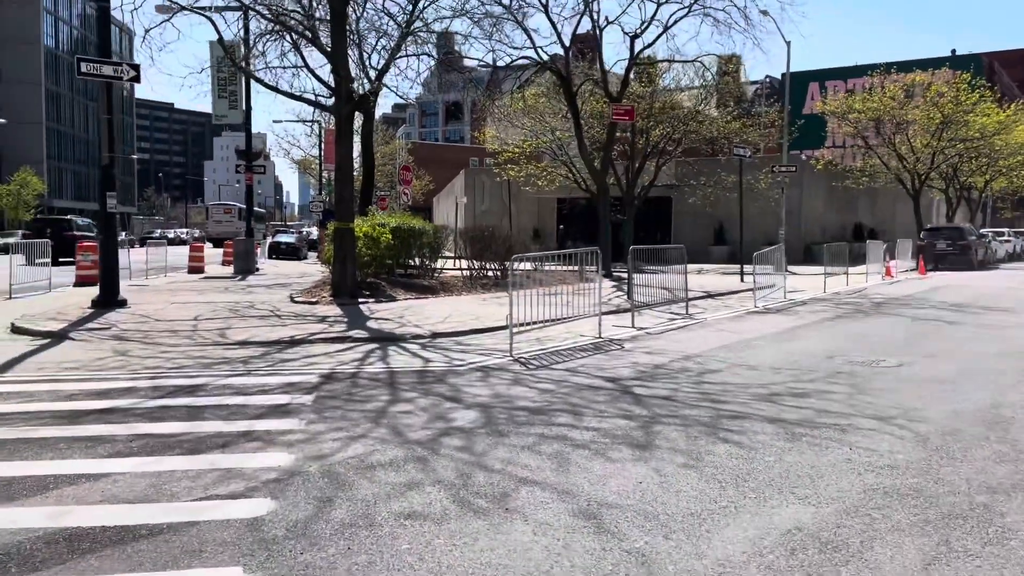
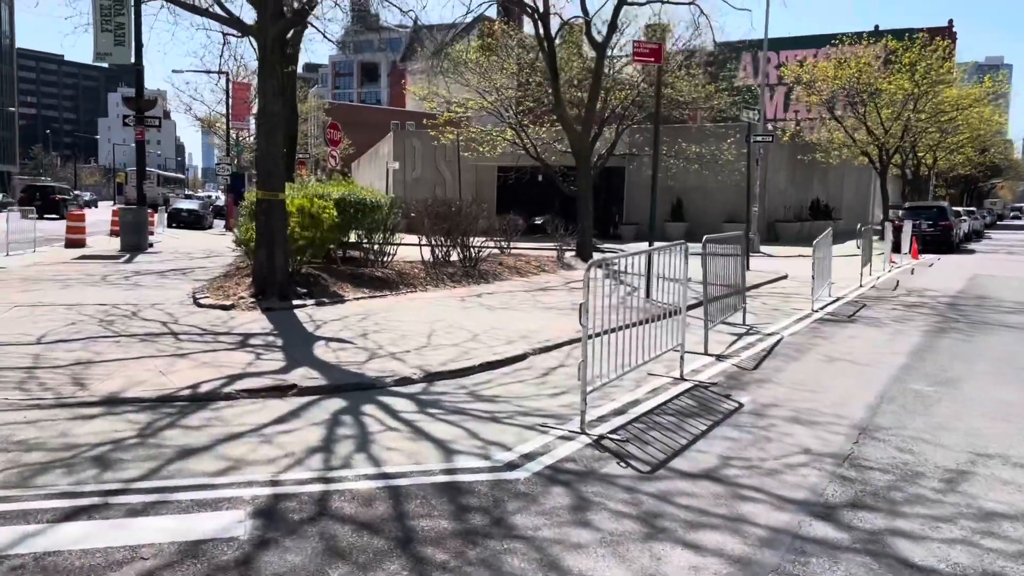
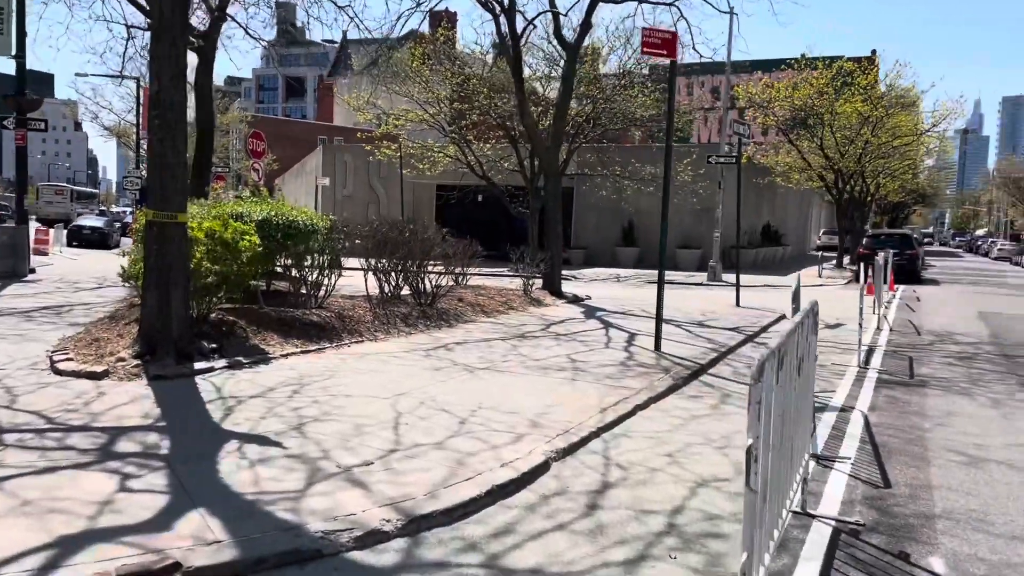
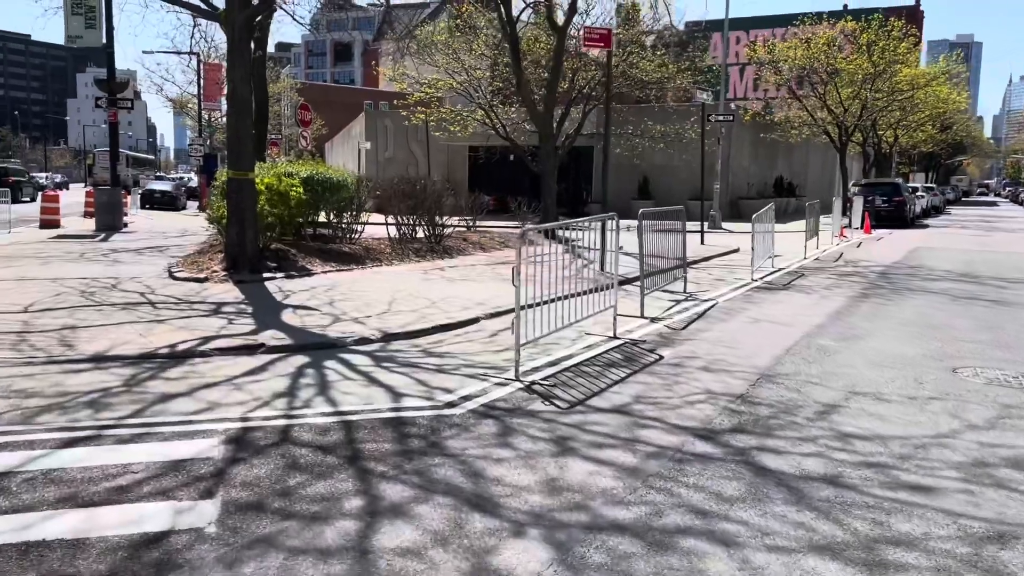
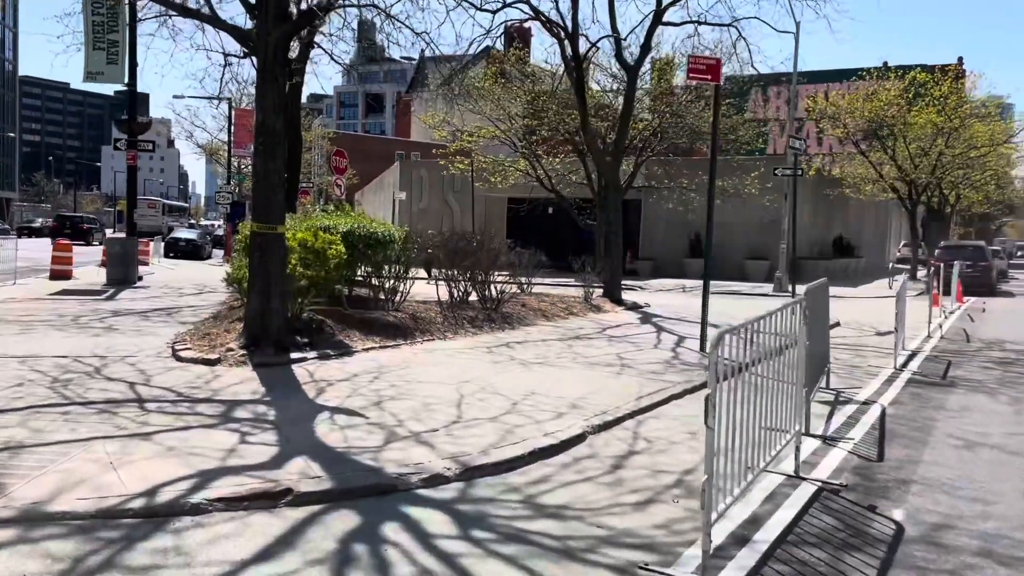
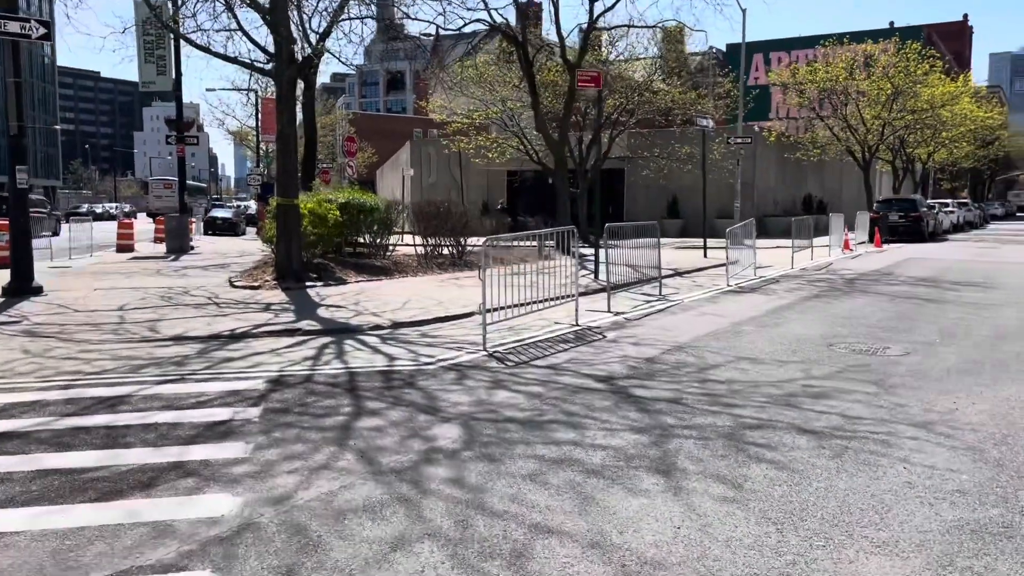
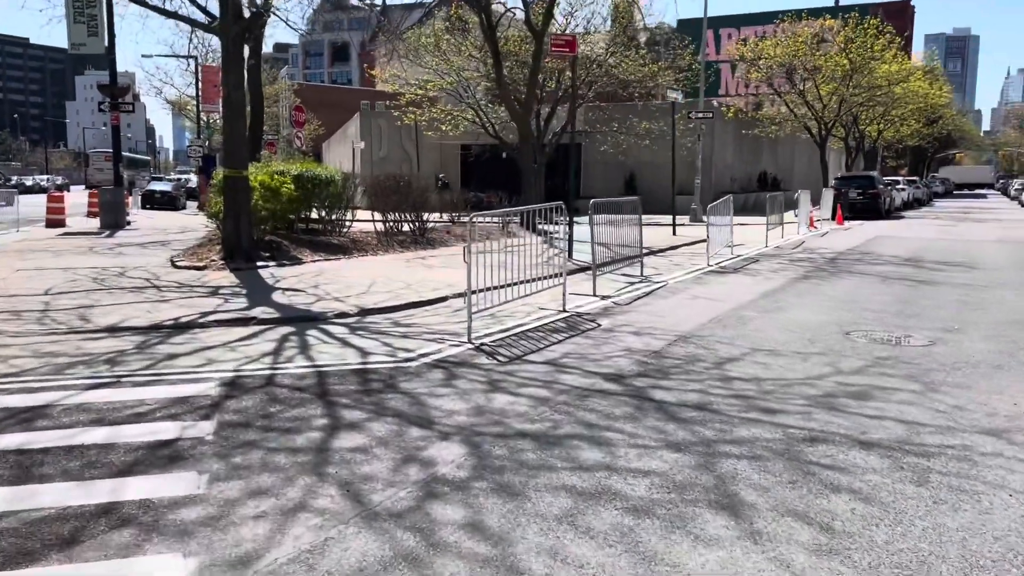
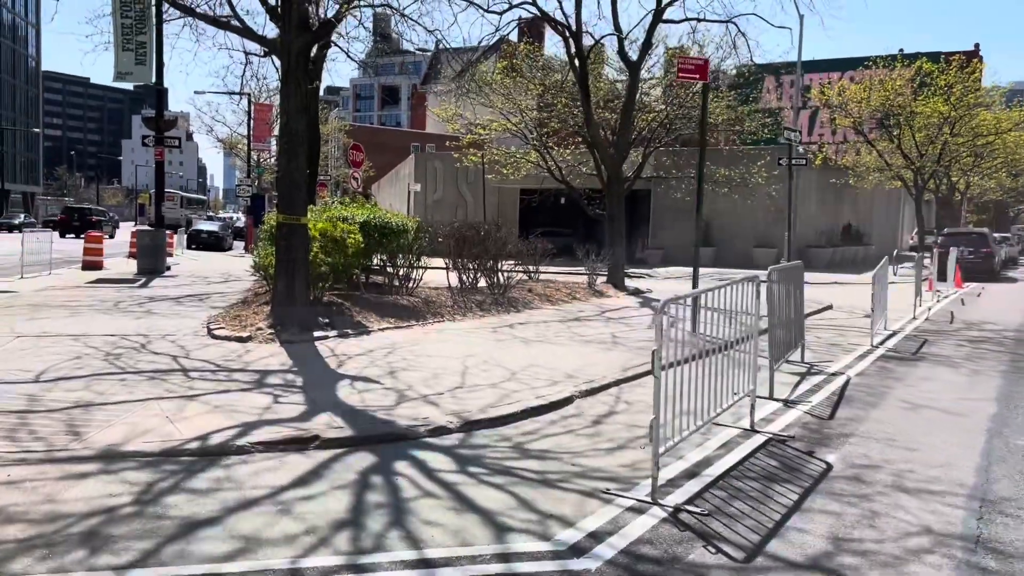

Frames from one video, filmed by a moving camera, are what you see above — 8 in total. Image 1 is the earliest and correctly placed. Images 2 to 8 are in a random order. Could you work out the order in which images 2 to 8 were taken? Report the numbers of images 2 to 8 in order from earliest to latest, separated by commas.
6, 7, 4, 2, 8, 5, 3
